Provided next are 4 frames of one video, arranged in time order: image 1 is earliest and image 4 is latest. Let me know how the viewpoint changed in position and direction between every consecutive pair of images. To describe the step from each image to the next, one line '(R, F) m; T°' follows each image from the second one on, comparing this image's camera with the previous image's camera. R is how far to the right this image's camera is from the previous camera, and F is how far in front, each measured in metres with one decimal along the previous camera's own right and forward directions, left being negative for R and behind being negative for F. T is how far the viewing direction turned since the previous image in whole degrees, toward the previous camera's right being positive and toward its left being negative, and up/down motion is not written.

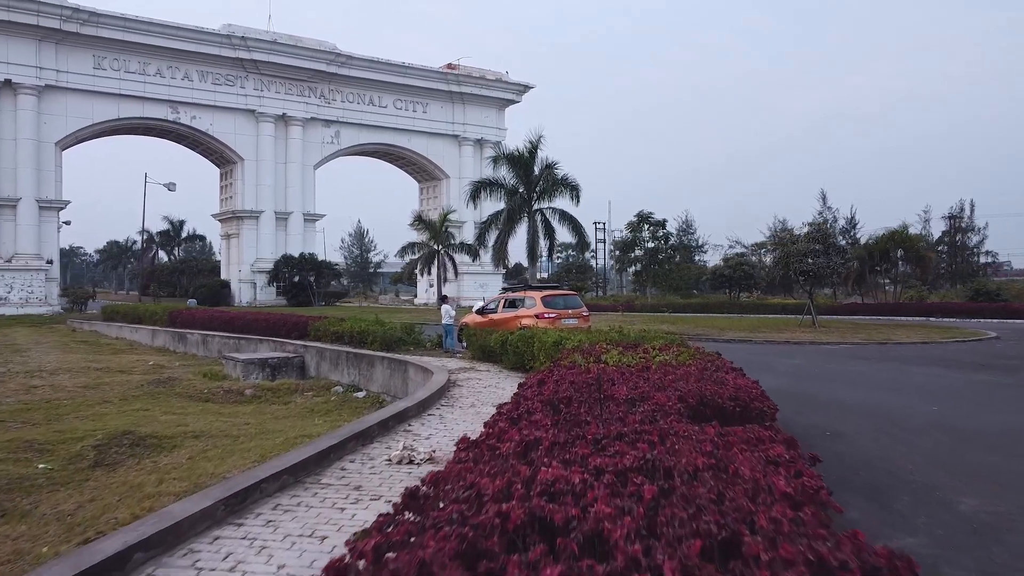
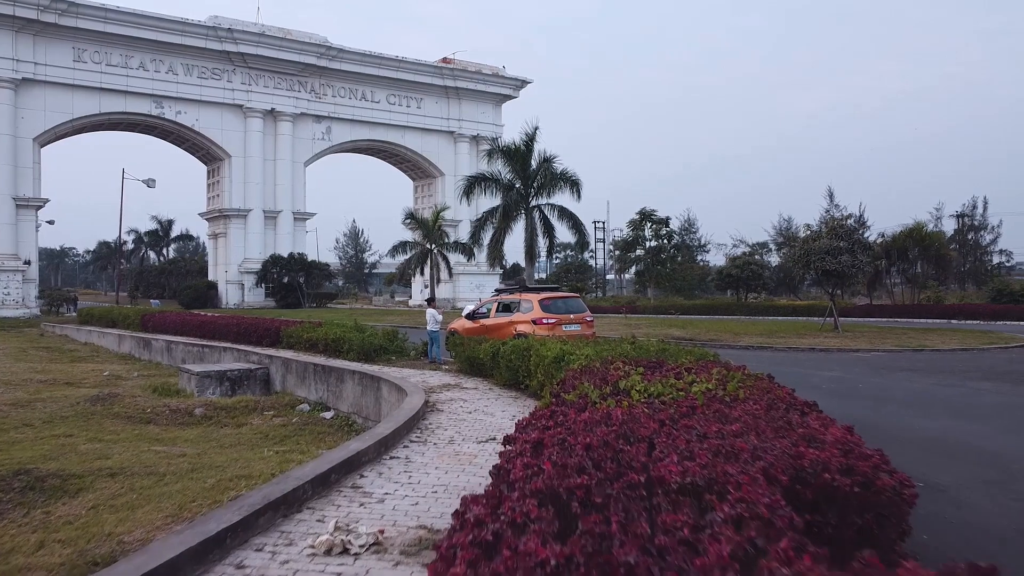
(+0.1, +1.7) m; 0°
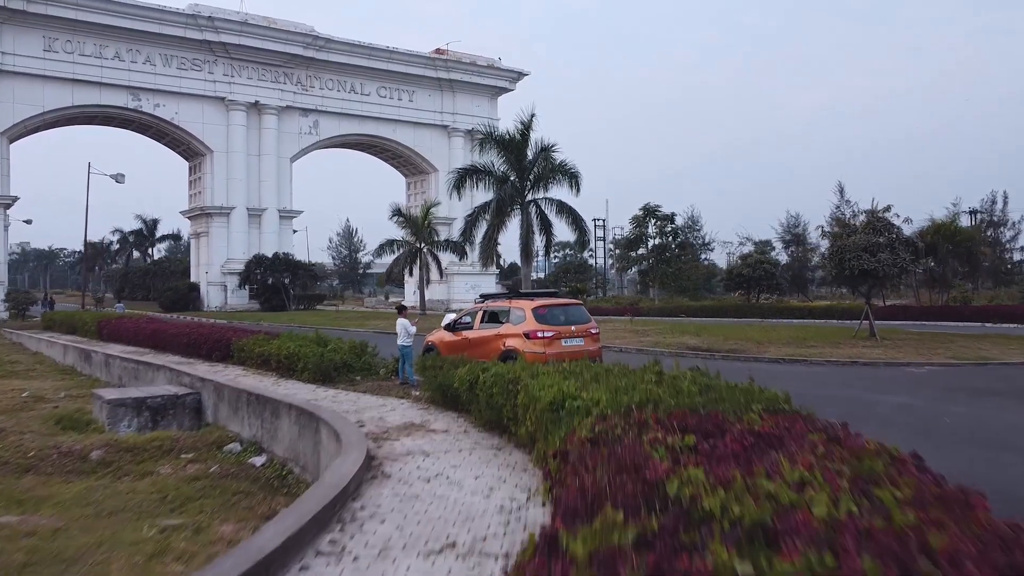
(+0.2, +2.3) m; 0°
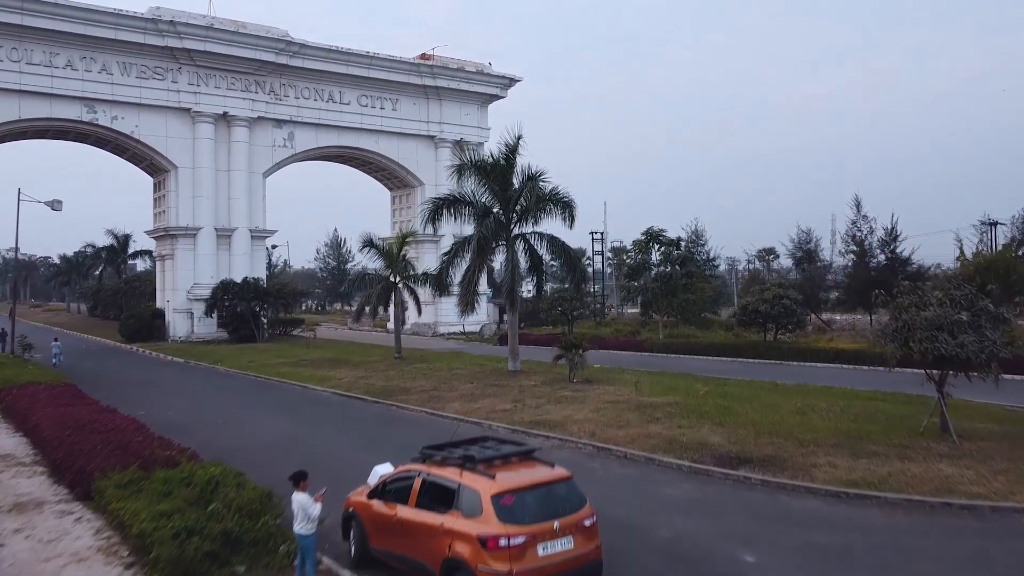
(+0.4, +3.7) m; 0°
